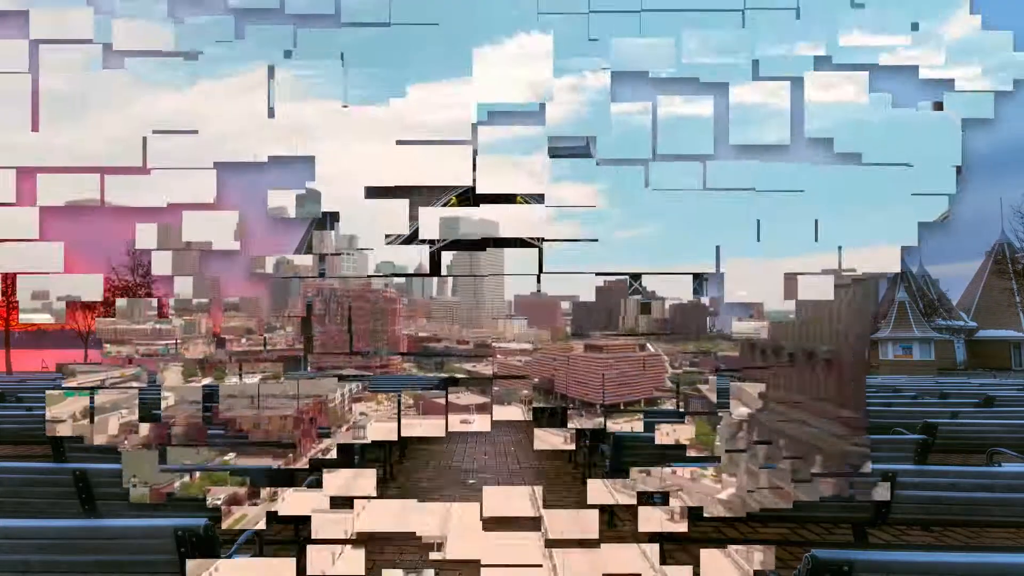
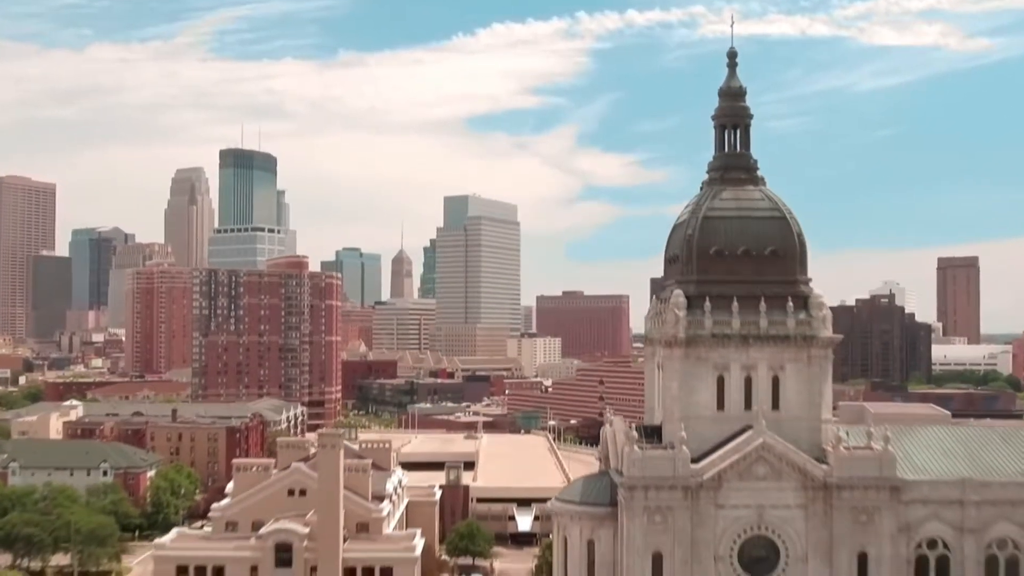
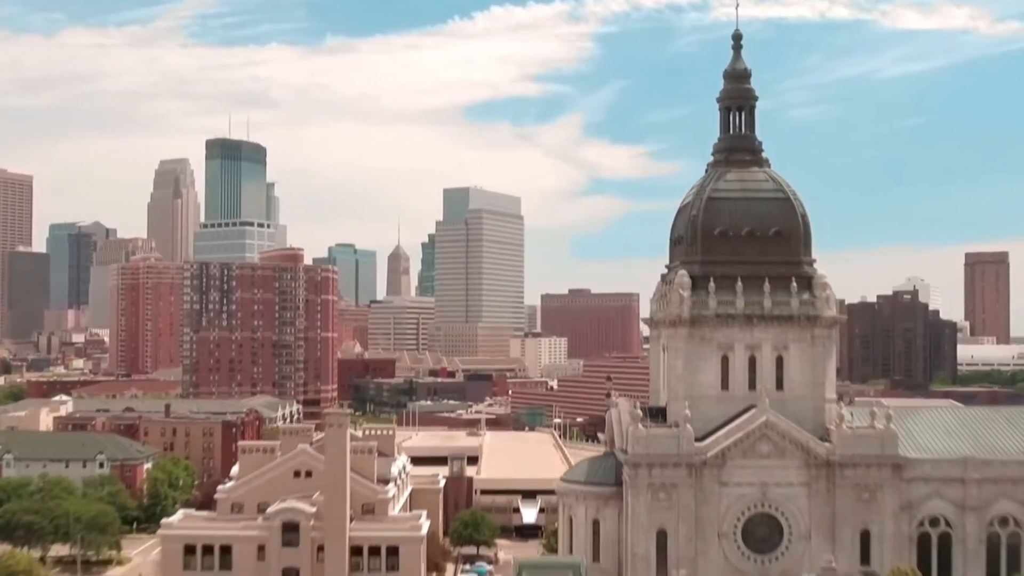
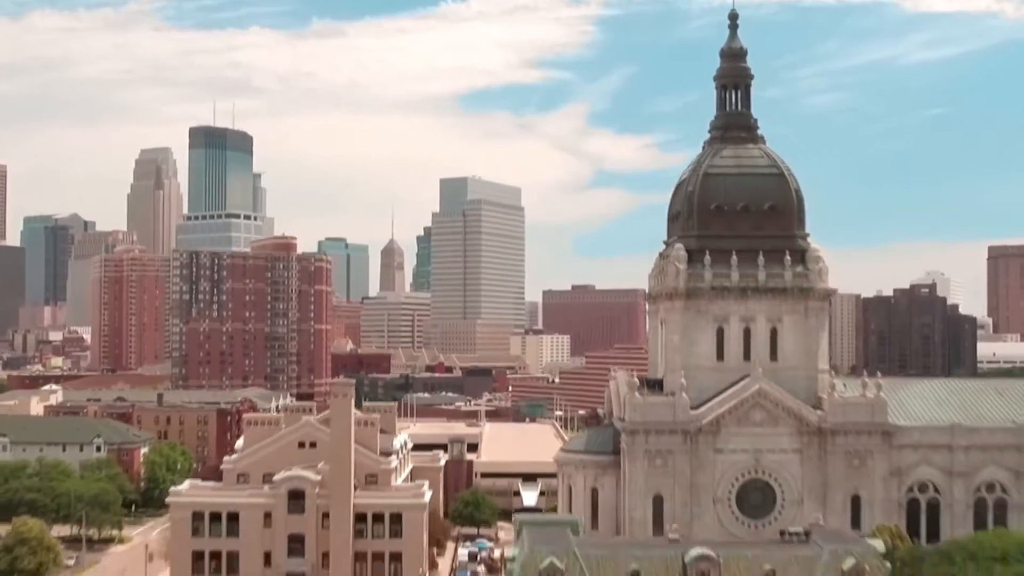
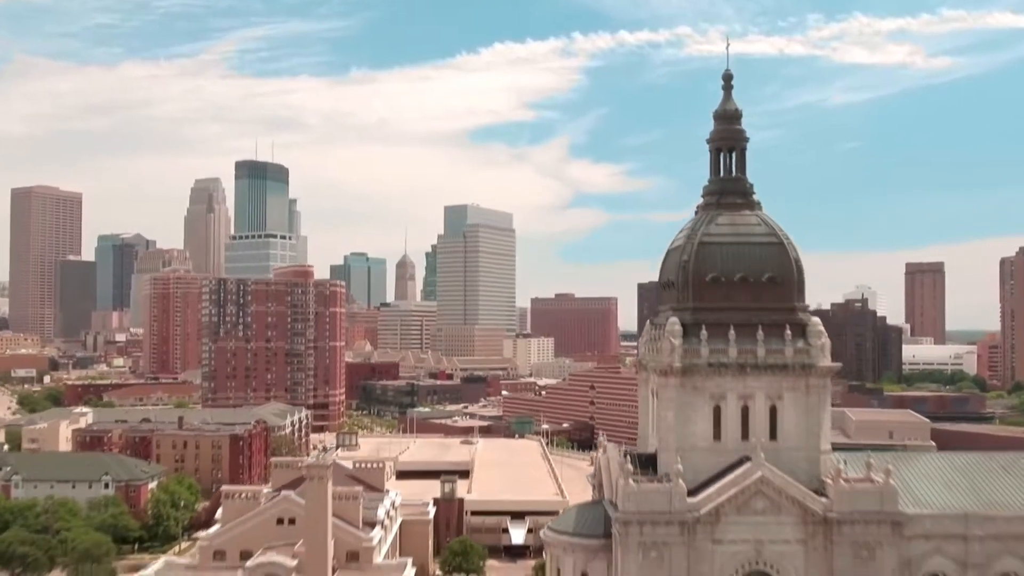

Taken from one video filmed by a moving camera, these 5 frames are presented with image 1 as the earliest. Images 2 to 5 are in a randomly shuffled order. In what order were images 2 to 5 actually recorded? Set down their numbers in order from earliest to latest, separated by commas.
5, 2, 3, 4
